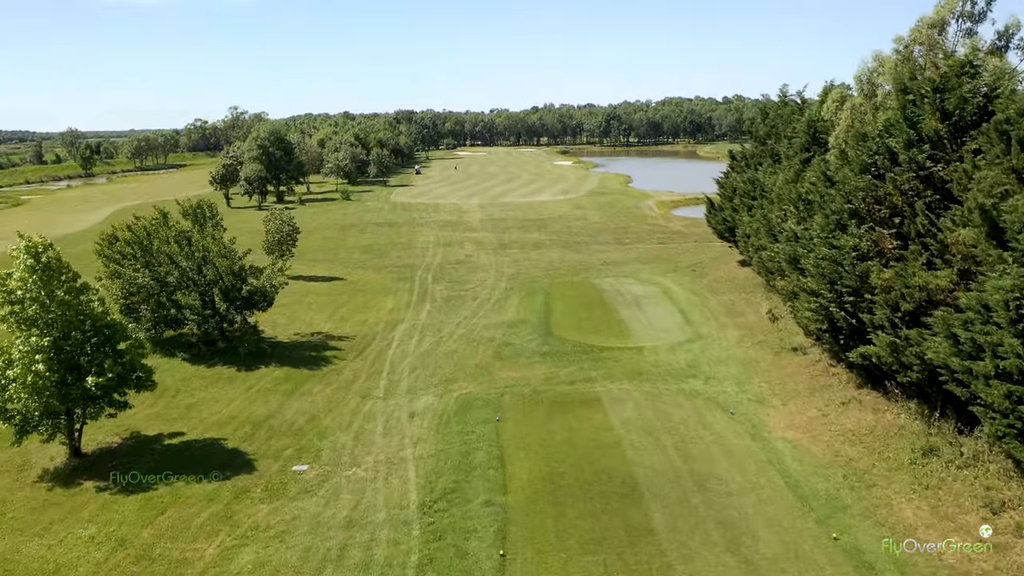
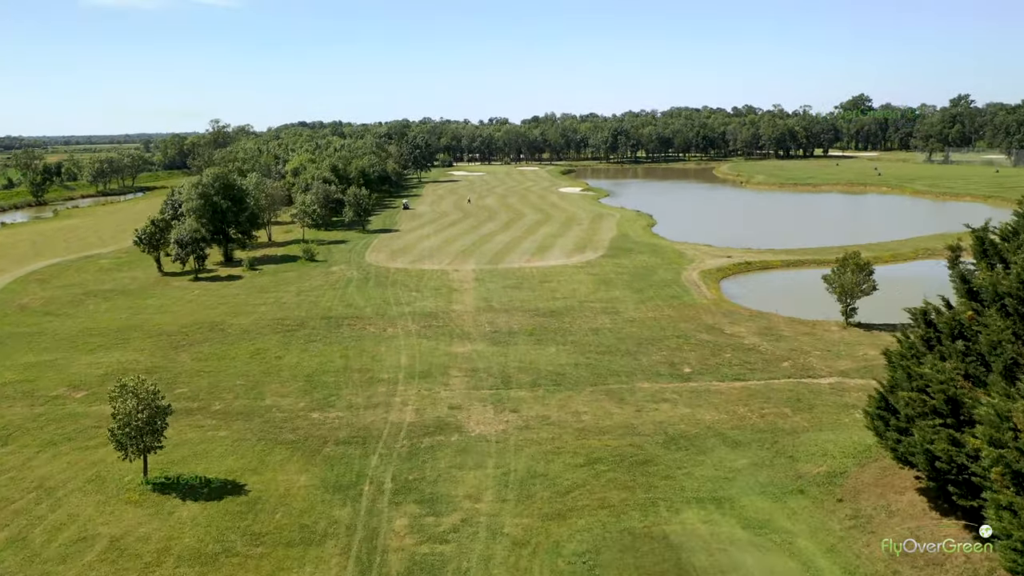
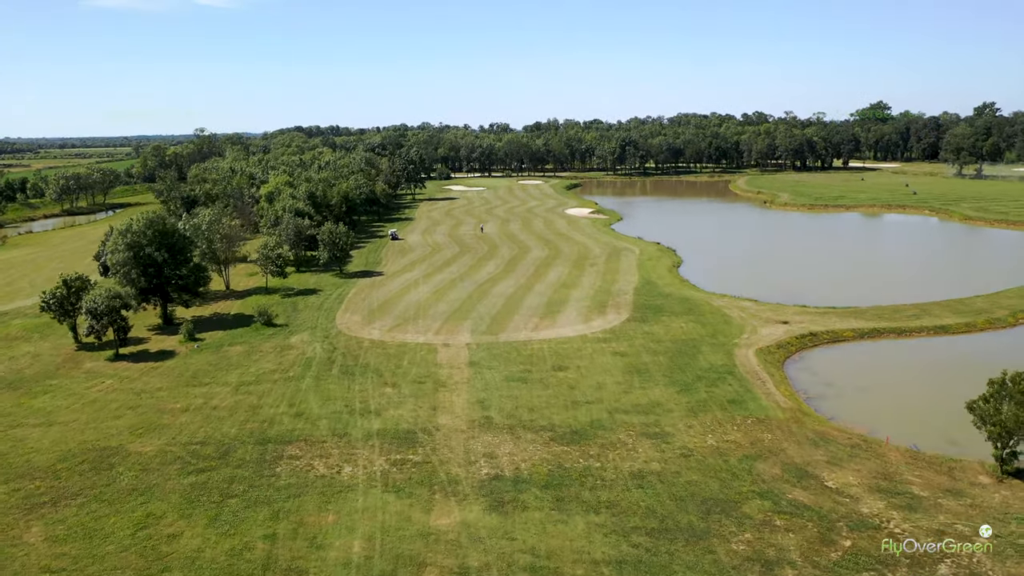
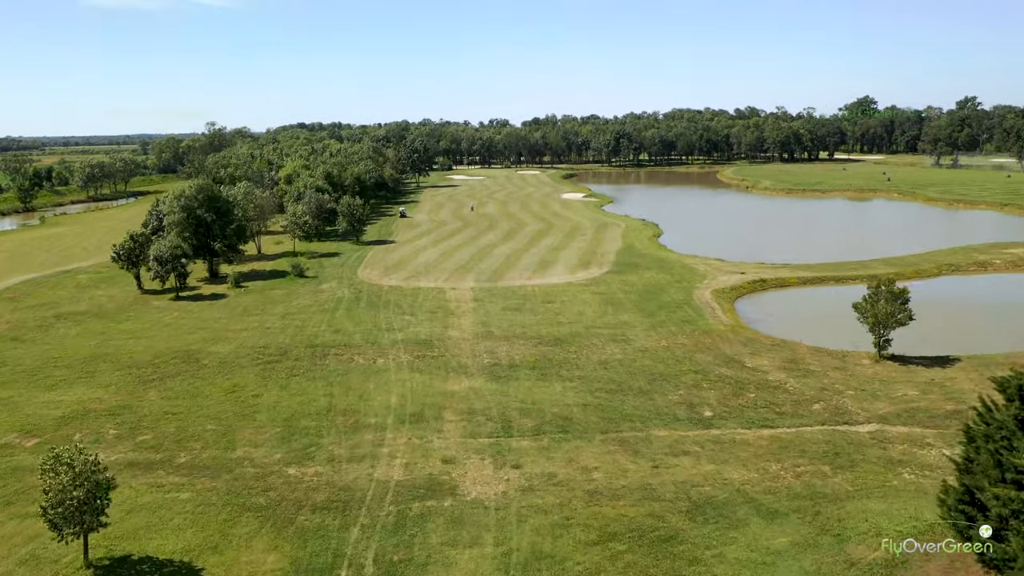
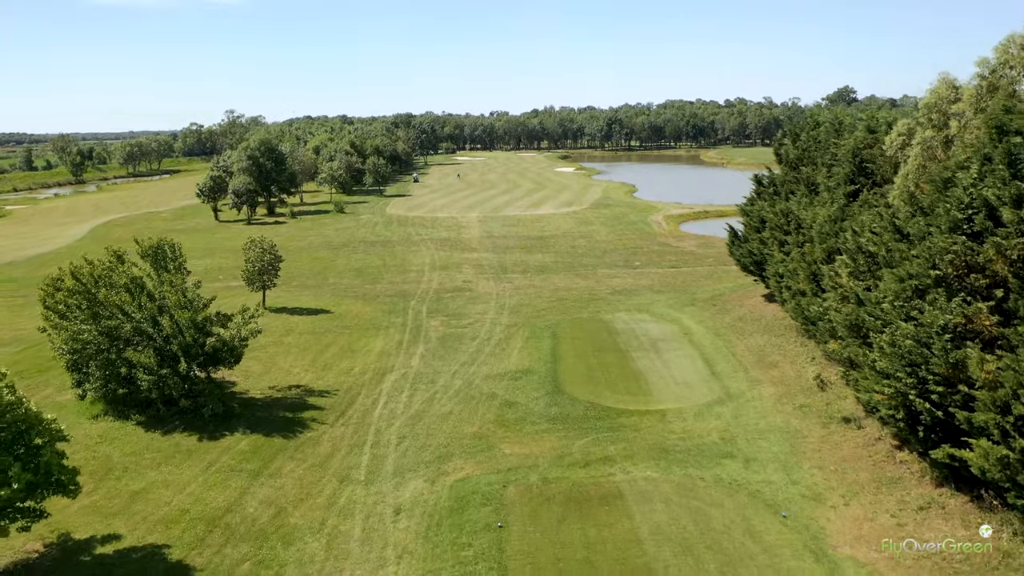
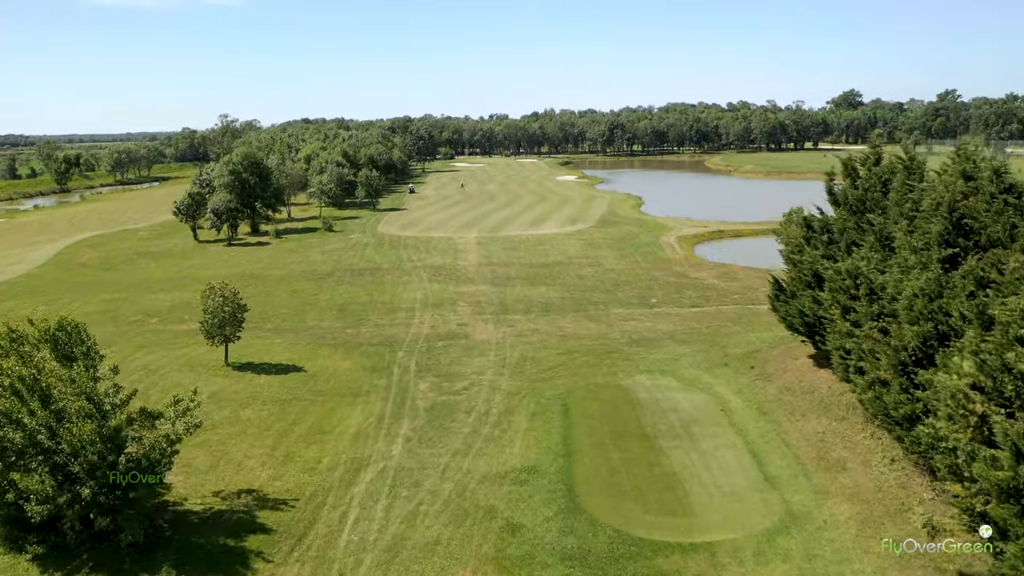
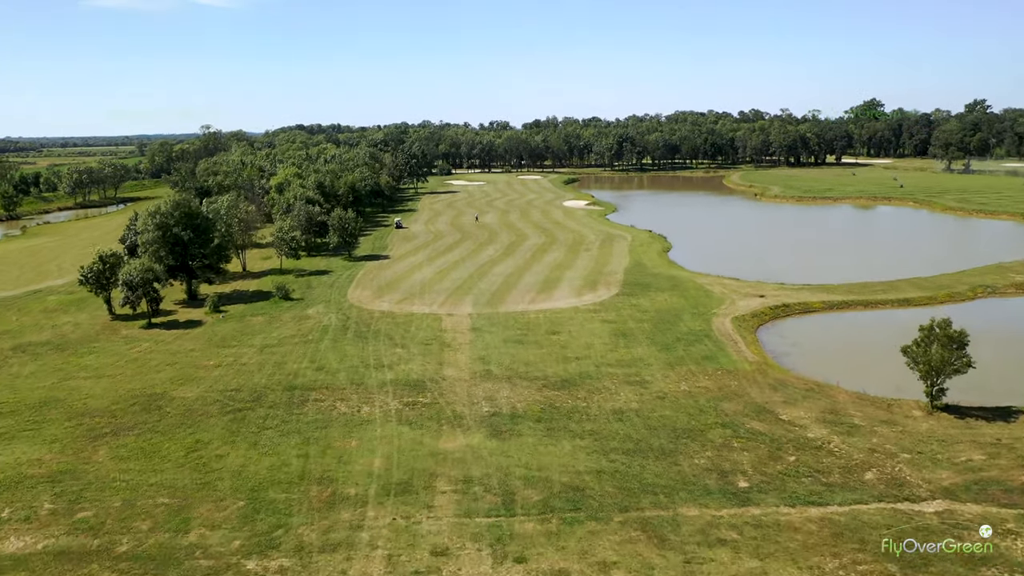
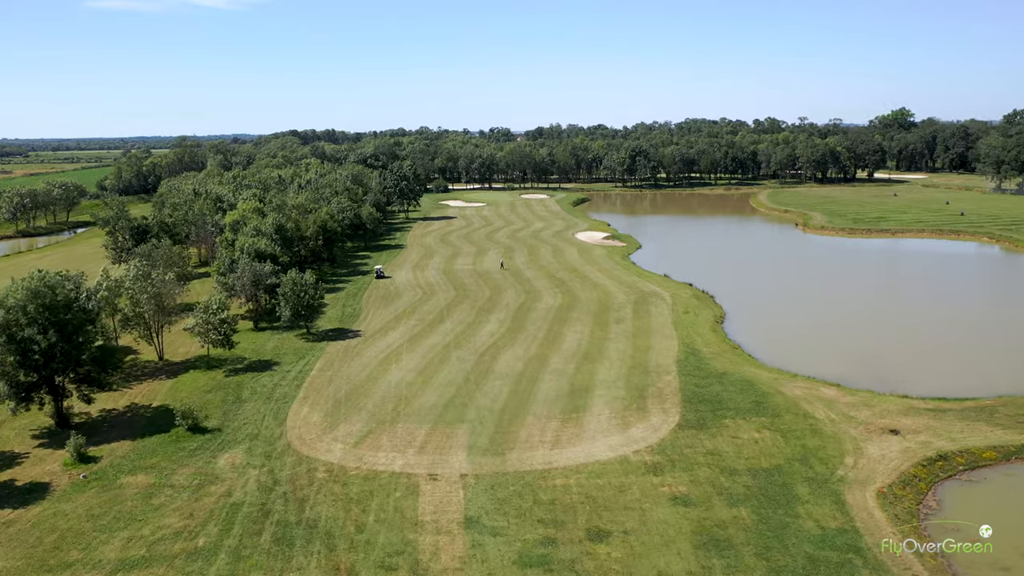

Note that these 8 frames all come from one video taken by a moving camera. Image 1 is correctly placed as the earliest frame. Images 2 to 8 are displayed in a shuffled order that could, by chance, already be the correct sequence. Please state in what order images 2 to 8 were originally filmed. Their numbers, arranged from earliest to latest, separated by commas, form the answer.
5, 6, 2, 4, 7, 3, 8
